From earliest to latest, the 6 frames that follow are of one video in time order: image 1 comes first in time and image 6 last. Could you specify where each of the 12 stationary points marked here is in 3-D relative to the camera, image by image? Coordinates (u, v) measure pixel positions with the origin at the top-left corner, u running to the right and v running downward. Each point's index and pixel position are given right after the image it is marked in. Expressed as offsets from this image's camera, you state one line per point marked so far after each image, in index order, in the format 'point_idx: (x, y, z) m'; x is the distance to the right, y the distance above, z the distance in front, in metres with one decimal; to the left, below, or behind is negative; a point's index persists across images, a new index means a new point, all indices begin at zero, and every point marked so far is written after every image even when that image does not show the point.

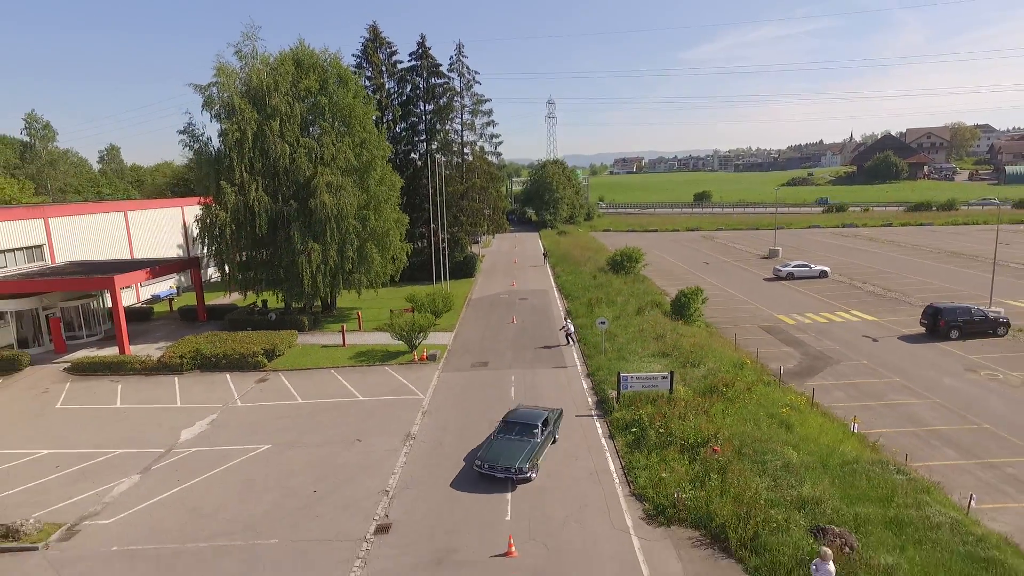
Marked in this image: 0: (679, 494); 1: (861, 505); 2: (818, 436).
0: (+3.2, -3.9, +12.9) m
1: (+6.3, -3.9, +12.1) m
2: (+6.9, -3.3, +15.3) m
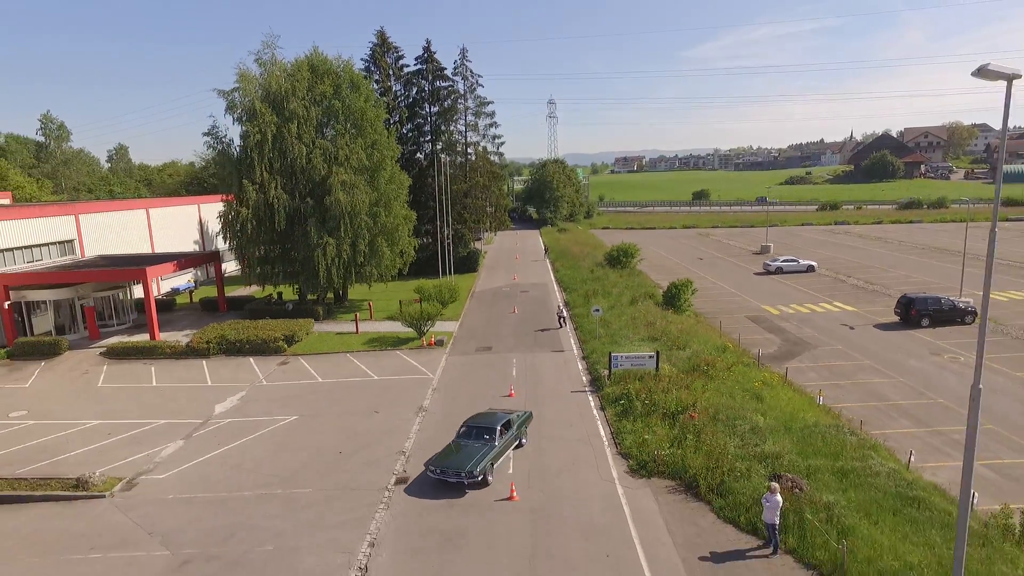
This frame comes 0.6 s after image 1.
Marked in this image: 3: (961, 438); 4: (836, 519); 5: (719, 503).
0: (+3.2, -3.6, +14.9) m
1: (+6.3, -3.5, +14.1) m
2: (+7.0, -3.0, +17.2) m
3: (+11.3, -3.8, +16.9) m
4: (+5.5, -3.9, +11.5) m
5: (+3.9, -4.1, +12.7) m
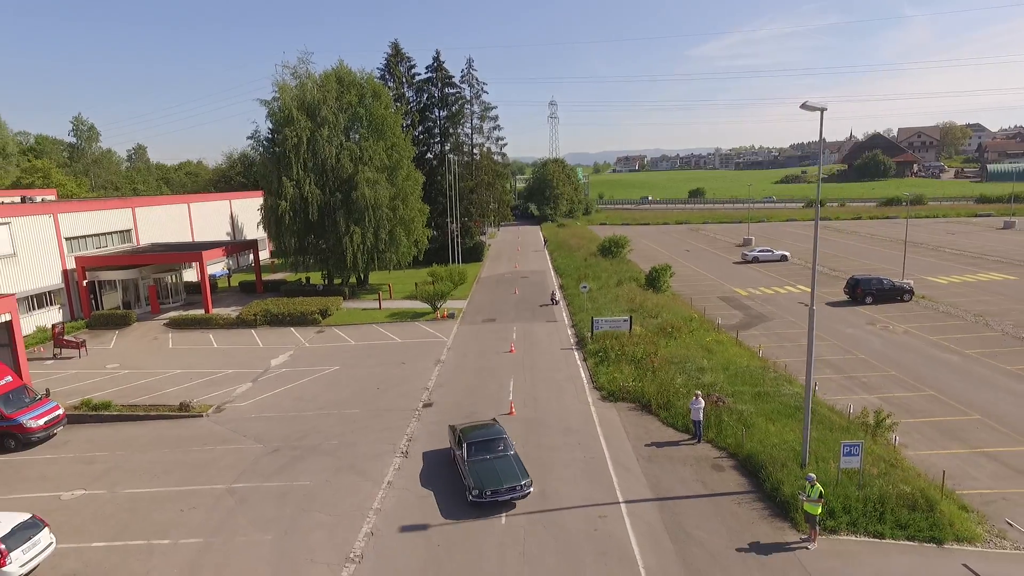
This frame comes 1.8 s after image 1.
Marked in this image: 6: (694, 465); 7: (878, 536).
0: (+3.2, -2.8, +19.4) m
1: (+6.3, -2.7, +18.6) m
2: (+7.0, -2.1, +21.8) m
3: (+11.3, -2.9, +21.5) m
4: (+5.5, -3.1, +16.1) m
5: (+3.9, -3.2, +17.3) m
6: (+4.0, -3.8, +14.6) m
7: (+6.4, -4.4, +11.8) m
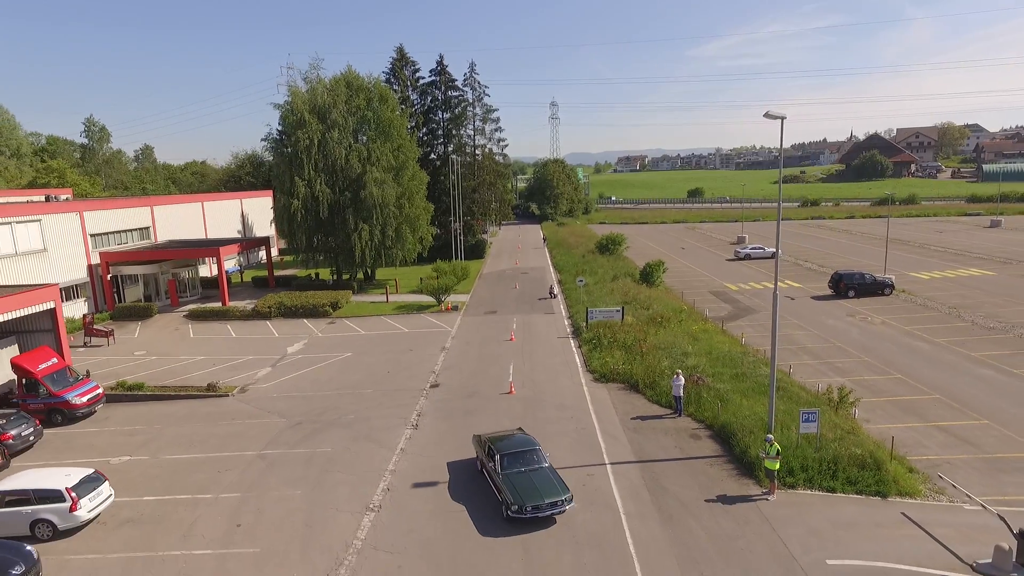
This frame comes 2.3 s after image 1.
0: (+3.2, -2.5, +21.1) m
1: (+6.3, -2.4, +20.4) m
2: (+7.0, -1.9, +23.5) m
3: (+11.3, -2.6, +23.2) m
4: (+5.5, -2.8, +17.8) m
5: (+3.9, -3.0, +19.0) m
6: (+3.9, -3.5, +16.4) m
7: (+6.4, -4.1, +13.6) m
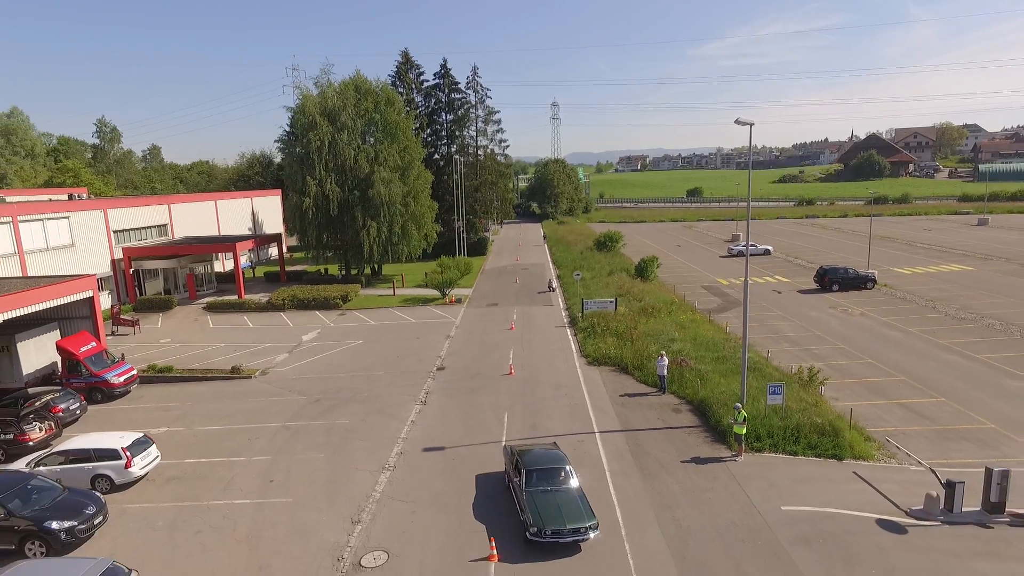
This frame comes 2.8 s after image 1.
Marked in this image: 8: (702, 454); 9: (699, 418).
0: (+3.2, -2.2, +22.9) m
1: (+6.3, -2.1, +22.1) m
2: (+7.0, -1.5, +25.3) m
3: (+11.3, -2.3, +24.9) m
4: (+5.5, -2.5, +19.6) m
5: (+3.9, -2.6, +20.8) m
6: (+3.9, -3.2, +18.1) m
7: (+6.4, -3.8, +15.4) m
8: (+4.3, -3.7, +15.3) m
9: (+4.8, -3.3, +17.3) m
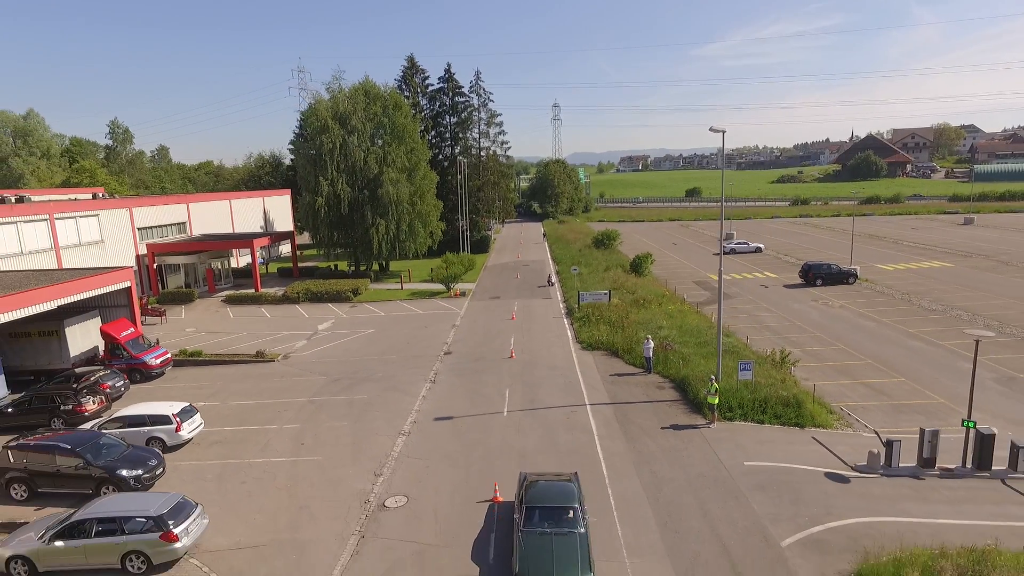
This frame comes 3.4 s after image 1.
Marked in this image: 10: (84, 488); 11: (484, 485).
0: (+3.2, -1.9, +25.0) m
1: (+6.3, -1.8, +24.2) m
2: (+7.0, -1.2, +27.4) m
3: (+11.3, -2.0, +27.0) m
4: (+5.5, -2.2, +21.7) m
5: (+3.9, -2.3, +22.9) m
6: (+3.9, -2.9, +20.2) m
7: (+6.4, -3.5, +17.4) m
8: (+4.3, -3.4, +17.4) m
9: (+4.8, -3.0, +19.4) m
10: (-8.8, -4.1, +13.9) m
11: (-0.6, -4.2, +14.3) m
